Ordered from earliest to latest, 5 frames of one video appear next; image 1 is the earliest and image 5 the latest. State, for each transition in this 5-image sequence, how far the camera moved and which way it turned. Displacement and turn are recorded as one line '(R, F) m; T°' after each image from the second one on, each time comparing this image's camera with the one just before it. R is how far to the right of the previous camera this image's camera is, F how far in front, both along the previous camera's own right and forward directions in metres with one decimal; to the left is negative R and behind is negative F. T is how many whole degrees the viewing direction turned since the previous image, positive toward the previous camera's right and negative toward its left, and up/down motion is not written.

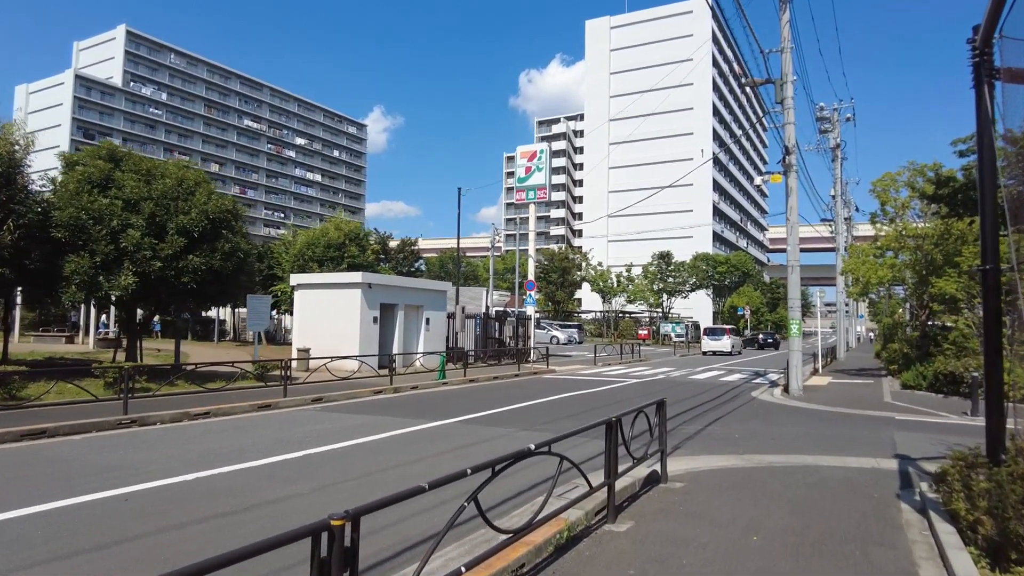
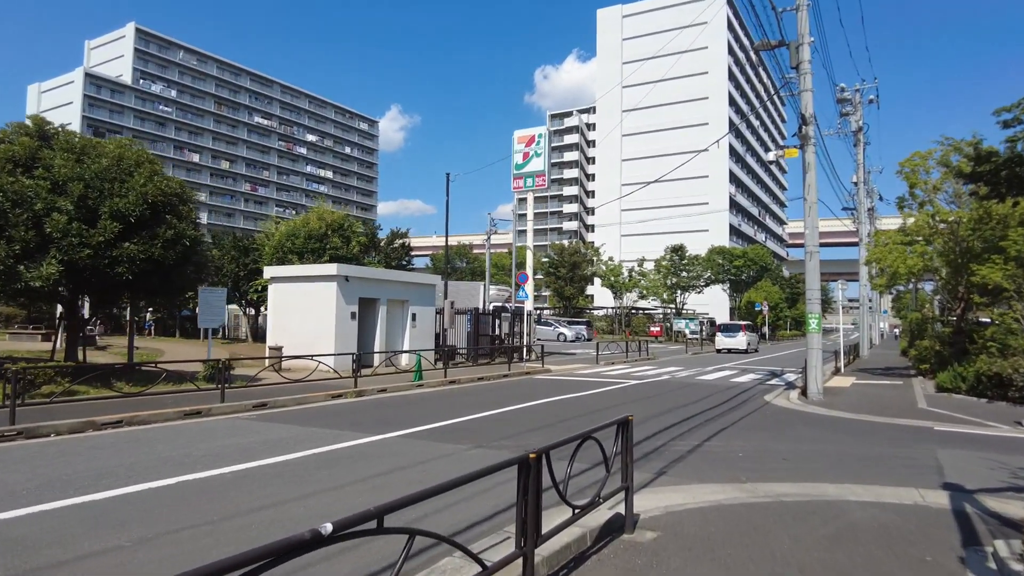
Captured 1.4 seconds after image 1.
(+0.7, +1.8) m; -1°
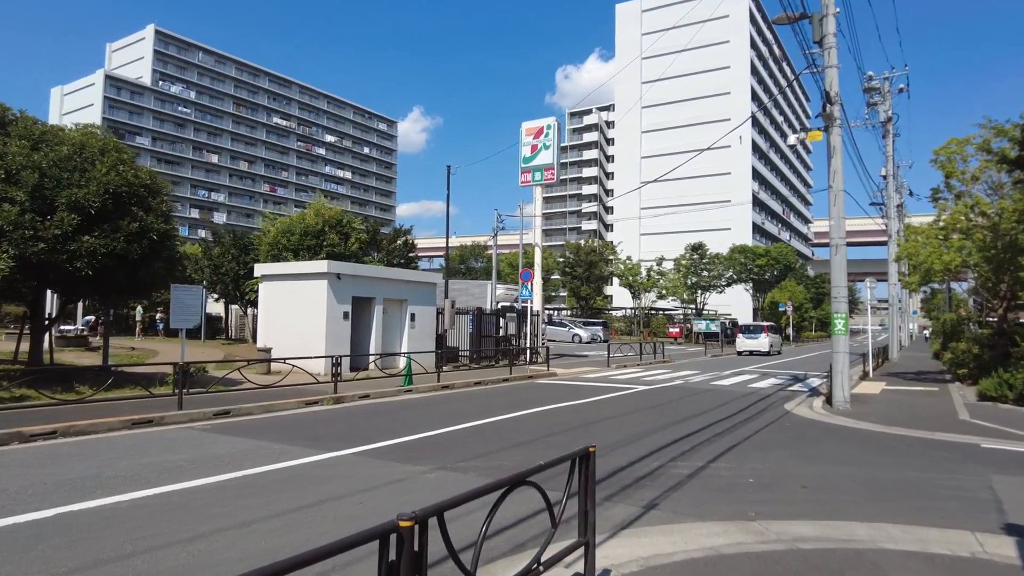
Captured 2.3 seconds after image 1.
(+0.5, +1.2) m; -2°
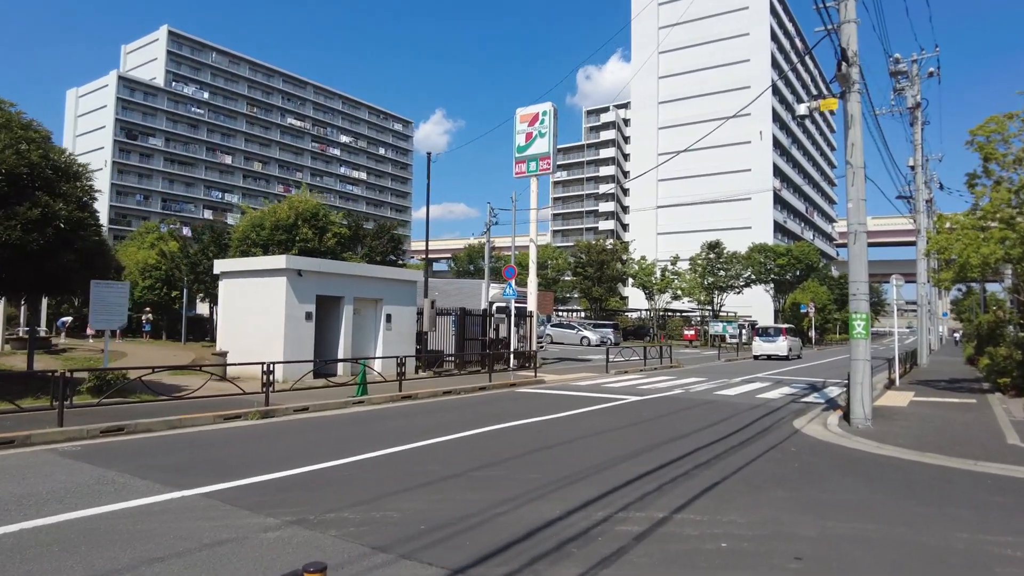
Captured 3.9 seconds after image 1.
(+0.9, +1.9) m; -2°
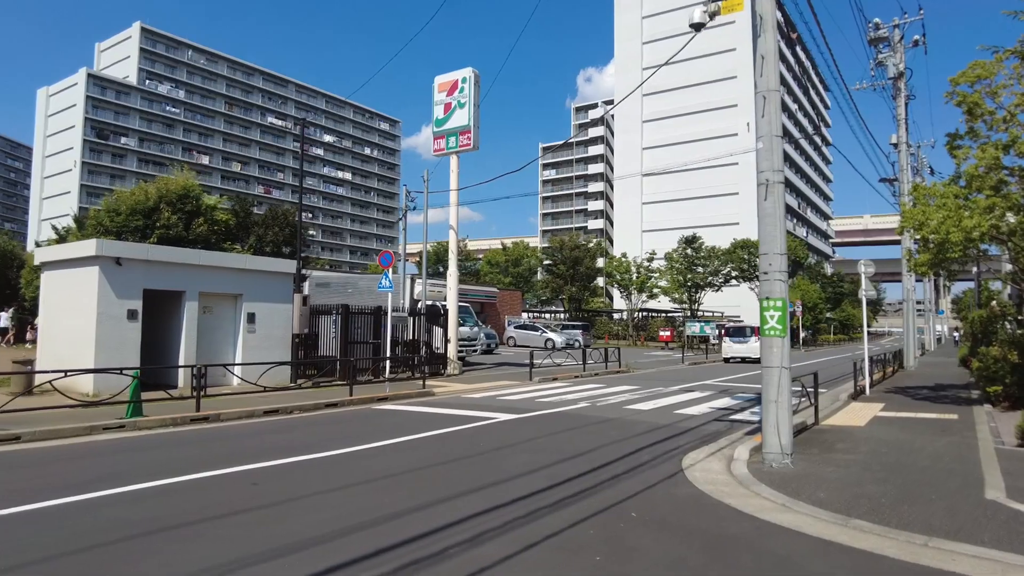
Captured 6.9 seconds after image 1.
(+2.3, +3.2) m; 0°
